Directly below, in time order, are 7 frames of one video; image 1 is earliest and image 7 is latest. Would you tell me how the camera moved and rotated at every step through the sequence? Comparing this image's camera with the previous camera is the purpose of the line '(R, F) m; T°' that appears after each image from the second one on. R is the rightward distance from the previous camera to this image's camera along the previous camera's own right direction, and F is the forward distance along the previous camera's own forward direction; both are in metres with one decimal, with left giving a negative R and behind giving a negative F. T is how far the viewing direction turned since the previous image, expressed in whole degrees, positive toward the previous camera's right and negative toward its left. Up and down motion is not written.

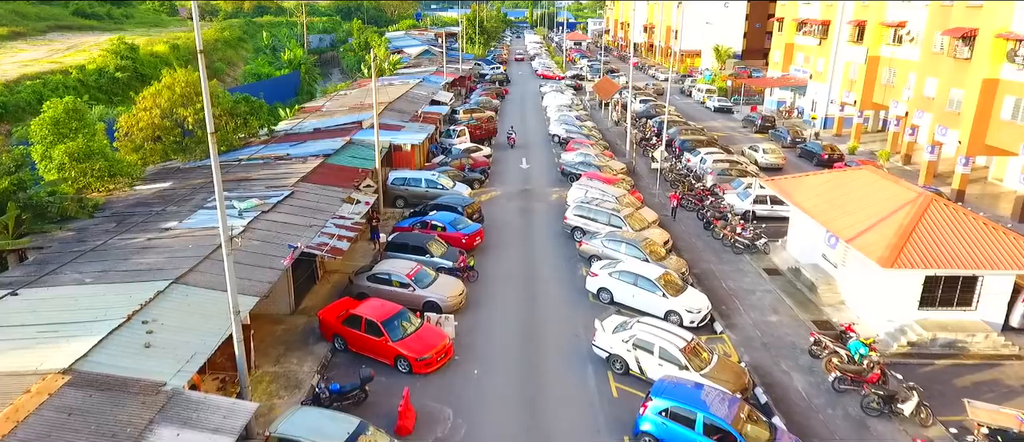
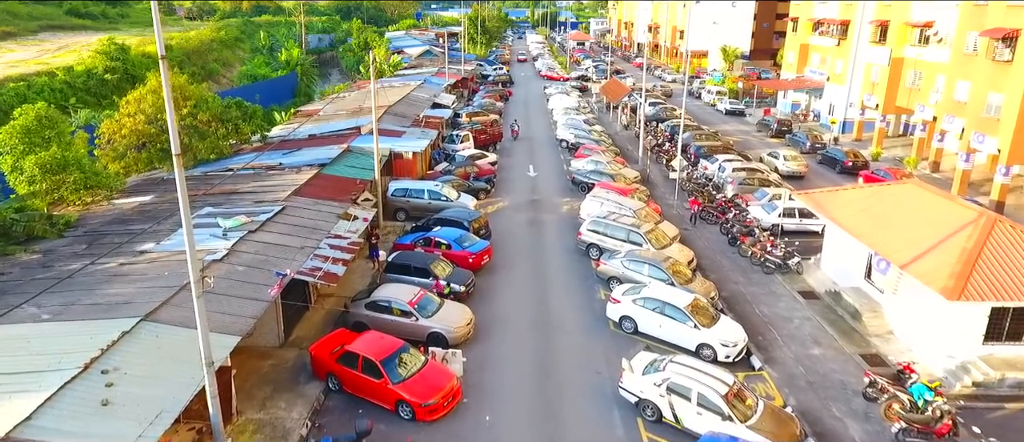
(-0.3, +1.8) m; 0°
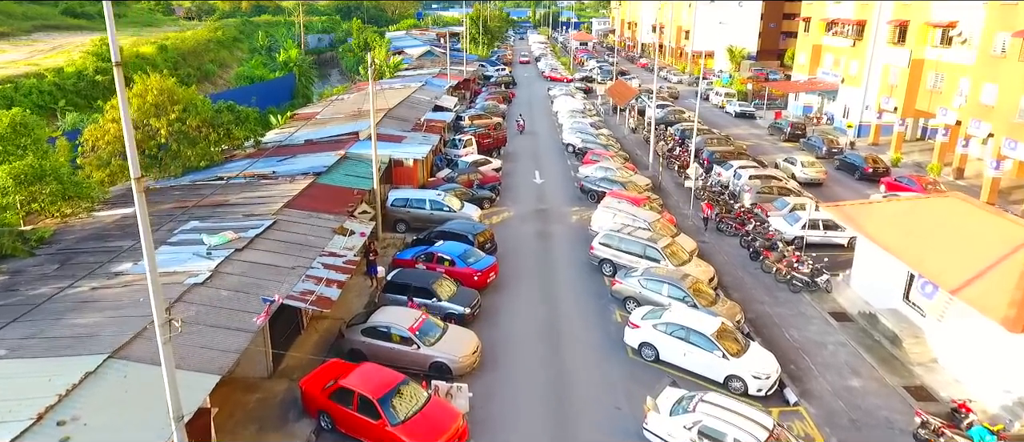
(-0.2, +1.4) m; 0°
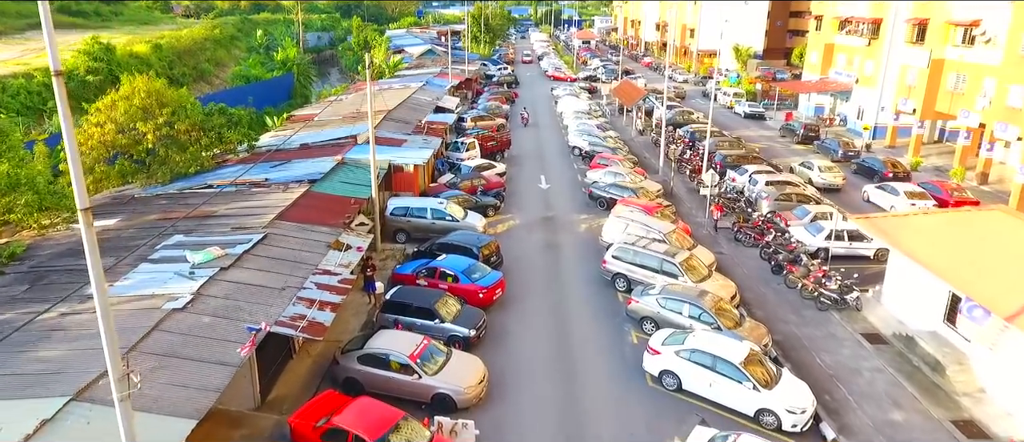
(-0.2, +1.3) m; 0°
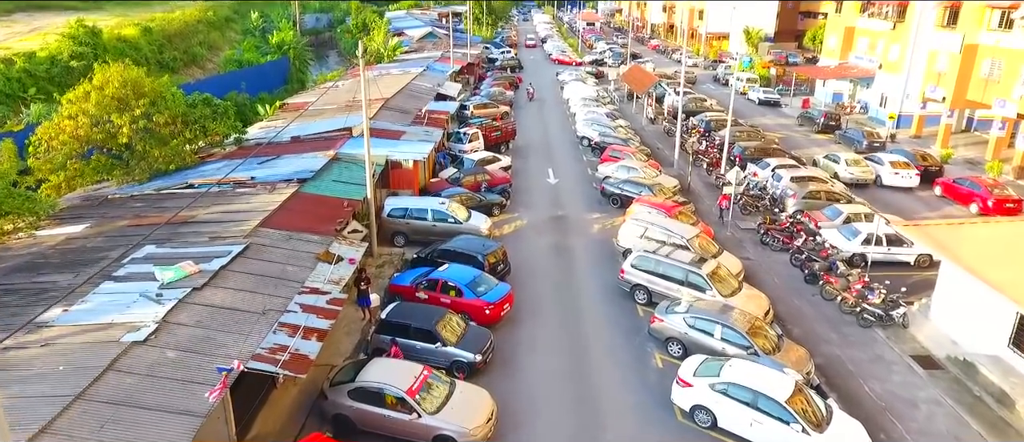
(-0.2, +1.8) m; 0°
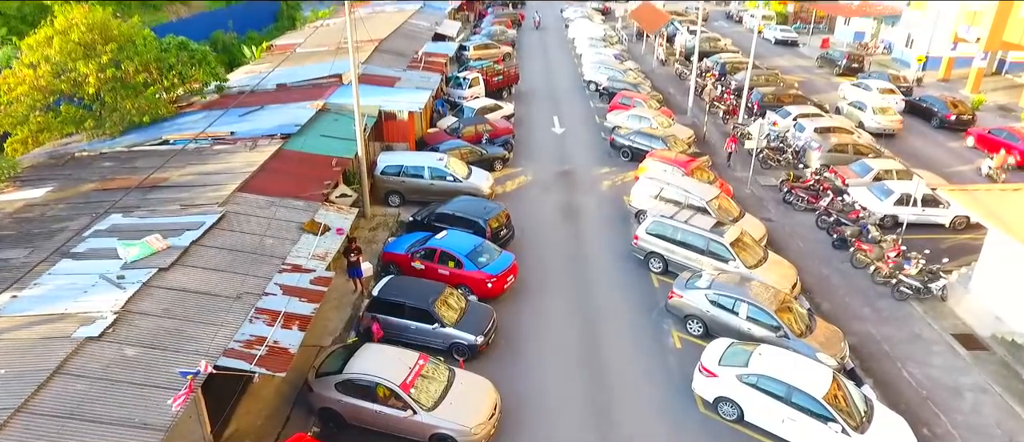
(-0.1, +1.5) m; 0°
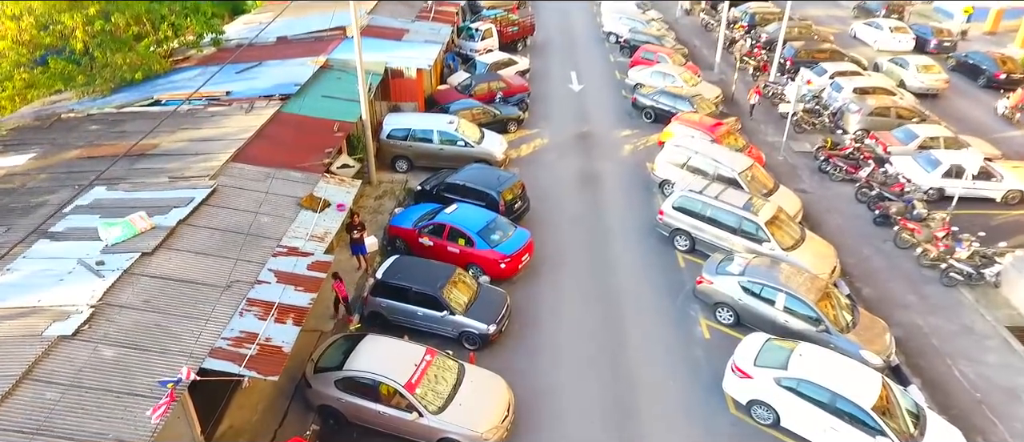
(-0.1, +1.2) m; -1°
